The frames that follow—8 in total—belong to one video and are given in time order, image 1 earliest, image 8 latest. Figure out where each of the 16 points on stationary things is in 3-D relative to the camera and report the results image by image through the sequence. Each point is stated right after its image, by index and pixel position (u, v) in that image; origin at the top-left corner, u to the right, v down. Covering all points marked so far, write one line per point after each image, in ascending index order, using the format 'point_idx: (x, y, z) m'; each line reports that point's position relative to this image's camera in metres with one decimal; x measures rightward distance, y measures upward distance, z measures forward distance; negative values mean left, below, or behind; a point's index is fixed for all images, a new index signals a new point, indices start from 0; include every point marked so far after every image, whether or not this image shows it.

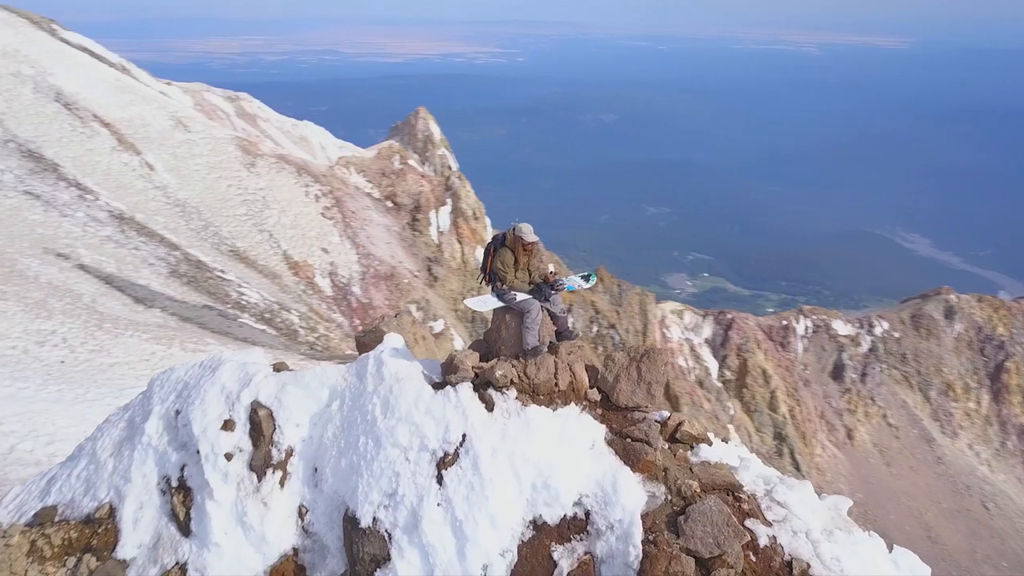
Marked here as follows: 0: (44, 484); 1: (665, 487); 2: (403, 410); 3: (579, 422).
0: (-4.9, -2.0, +8.9) m
1: (+1.1, -1.4, +6.3) m
2: (-0.9, -0.9, +6.6) m
3: (+0.5, -1.0, +6.4) m
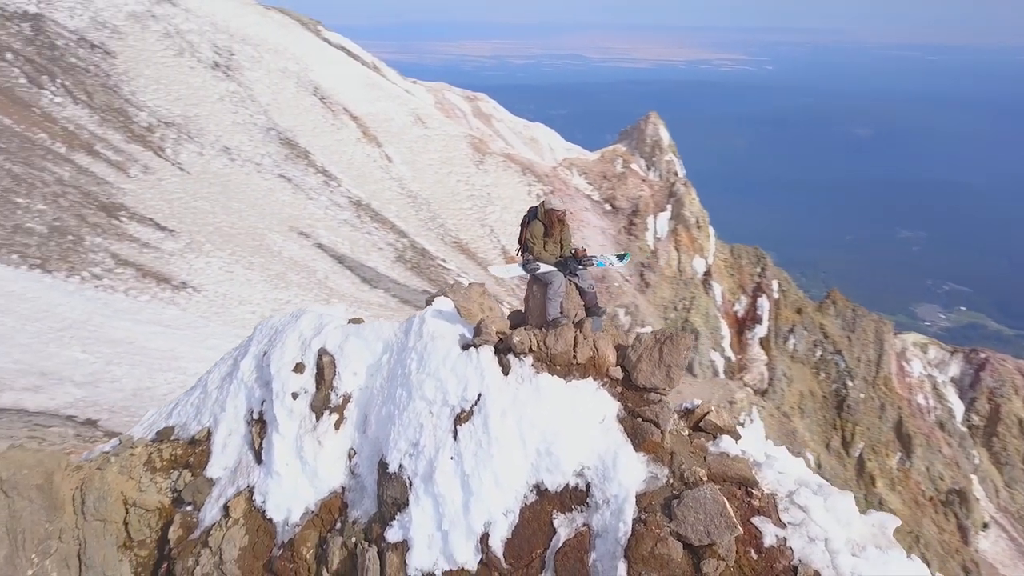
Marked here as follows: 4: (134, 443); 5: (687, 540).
0: (-4.1, -1.4, +10.2) m
1: (+1.1, -1.3, +6.2) m
2: (-0.7, -0.6, +7.0) m
3: (+0.6, -0.8, +6.5) m
4: (-4.3, -1.7, +9.8) m
5: (+1.2, -1.7, +5.9) m
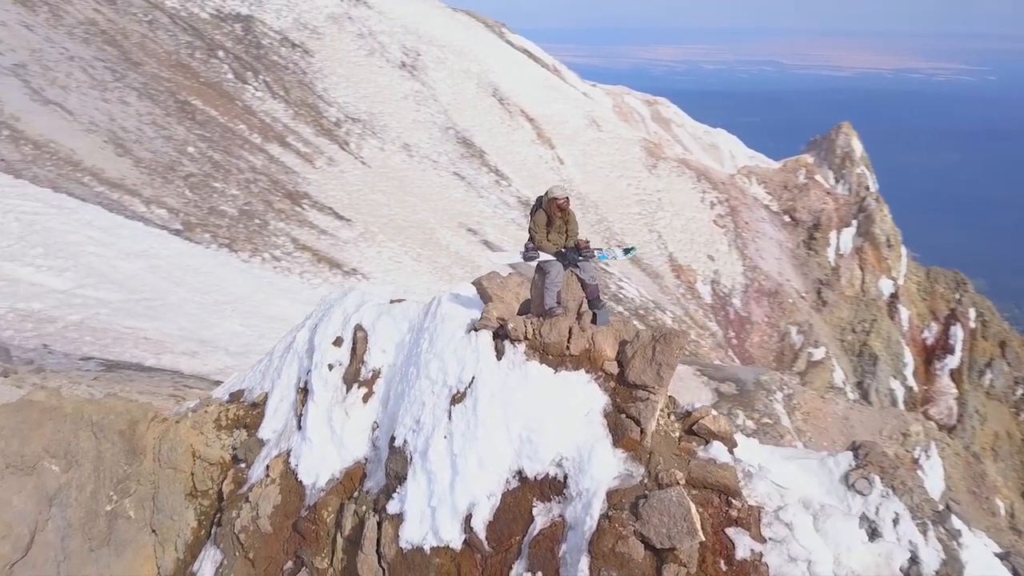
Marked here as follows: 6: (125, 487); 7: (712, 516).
0: (-3.3, -1.1, +11.0) m
1: (+0.9, -1.3, +6.1) m
2: (-0.6, -0.5, +7.2) m
3: (+0.5, -0.7, +6.5) m
4: (-3.7, -1.4, +10.6) m
5: (+0.9, -1.7, +5.7) m
6: (-4.3, -2.2, +9.8) m
7: (+1.4, -1.5, +5.9) m
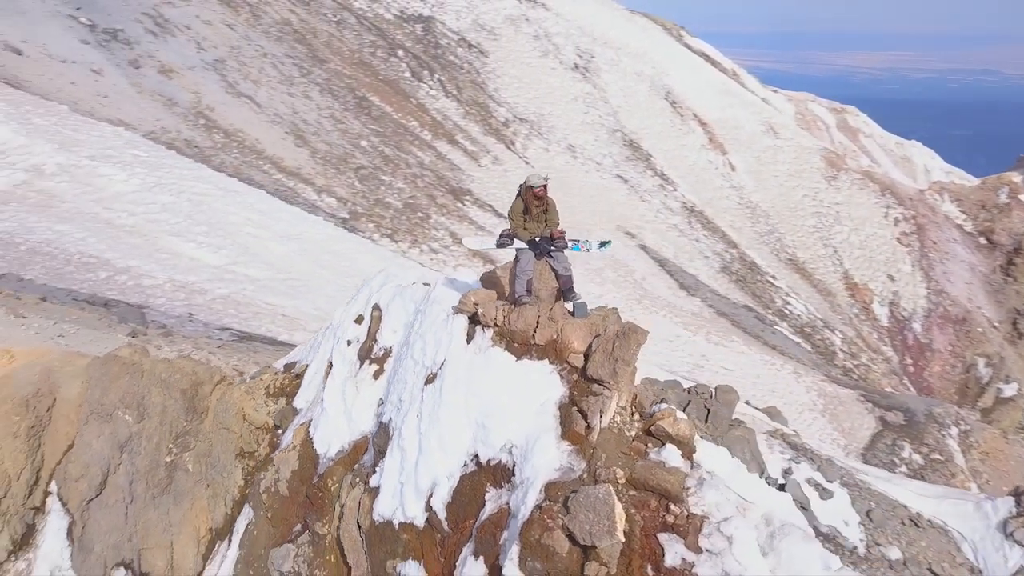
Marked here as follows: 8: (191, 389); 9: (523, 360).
0: (-2.7, -0.8, +11.6) m
1: (+0.5, -1.2, +6.0) m
2: (-0.7, -0.3, +7.4) m
3: (+0.2, -0.7, +6.4) m
4: (-3.1, -1.1, +11.3) m
5: (+0.4, -1.6, +5.6) m
6: (-4.0, -1.9, +10.6) m
7: (+0.9, -1.5, +5.7) m
8: (-3.9, -1.2, +10.7) m
9: (+0.1, -0.5, +6.6) m
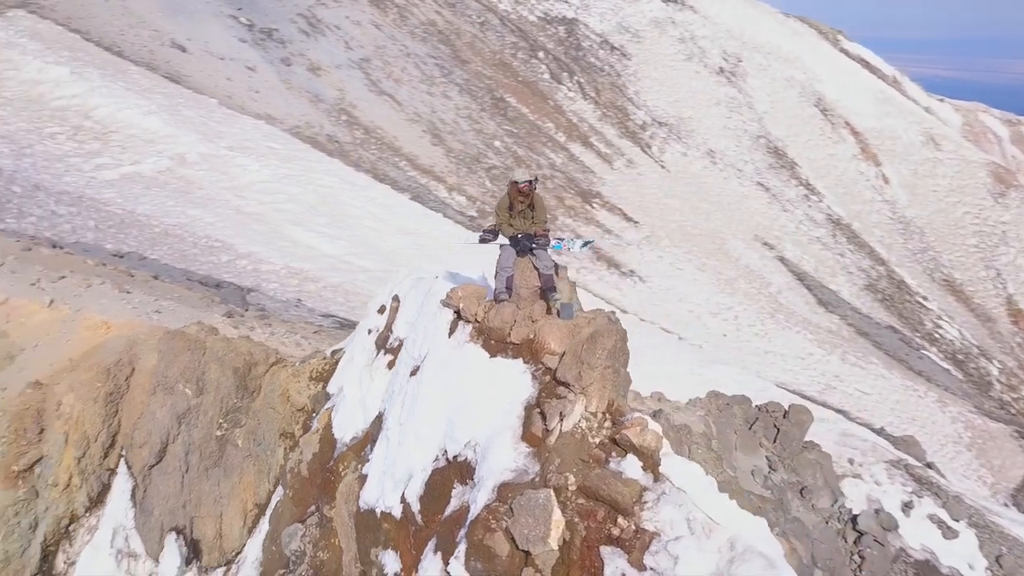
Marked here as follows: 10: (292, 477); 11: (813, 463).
0: (-2.0, -0.7, +11.9) m
1: (+0.2, -1.2, +5.8) m
2: (-0.8, -0.3, +7.4) m
3: (0.0, -0.6, +6.3) m
4: (-2.5, -0.9, +11.7) m
5: (0.0, -1.6, +5.5) m
6: (-3.5, -1.6, +11.1) m
7: (+0.5, -1.5, +5.5) m
8: (-3.4, -1.0, +11.2) m
9: (-0.1, -0.5, +6.5) m
10: (-2.3, -2.0, +9.2) m
11: (+4.5, -2.6, +13.0) m
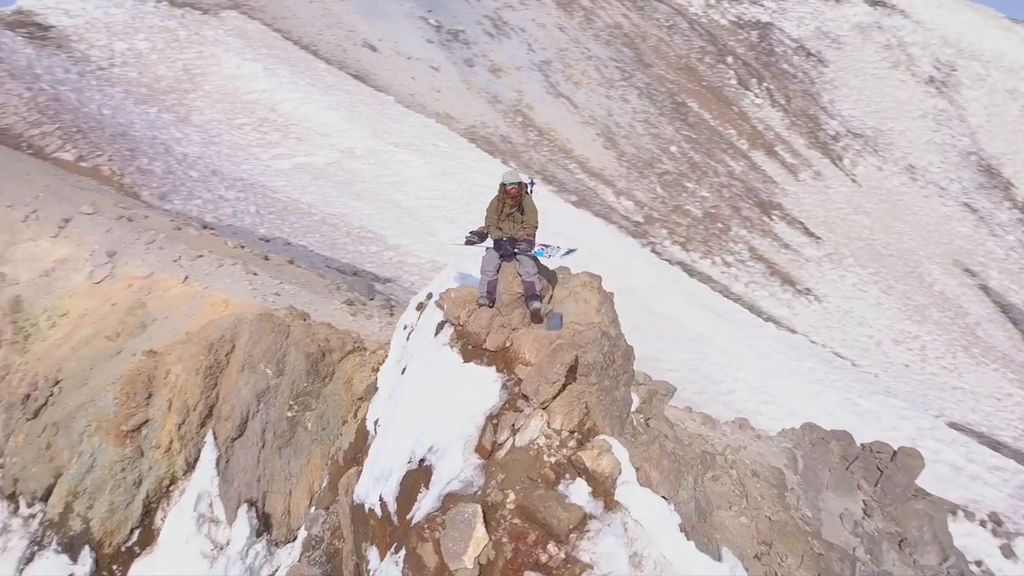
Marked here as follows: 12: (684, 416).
0: (-1.0, -0.6, +12.0) m
1: (-0.2, -1.2, +5.6) m
2: (-0.7, -0.3, +7.3) m
3: (-0.2, -0.7, +6.1) m
4: (-1.6, -0.8, +11.8) m
5: (-0.5, -1.6, +5.3) m
6: (-2.7, -1.5, +11.6) m
7: (+0.1, -1.6, +5.2) m
8: (-2.6, -0.8, +11.6) m
9: (-0.3, -0.5, +6.3) m
10: (-2.0, -1.9, +9.4) m
11: (+5.5, -3.0, +11.7) m
12: (+2.2, -1.7, +10.8) m
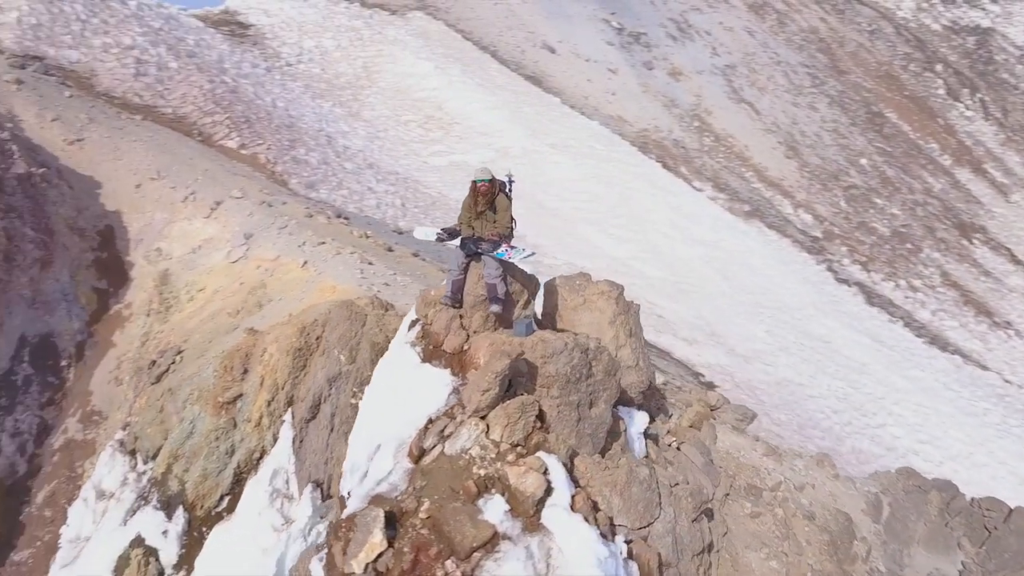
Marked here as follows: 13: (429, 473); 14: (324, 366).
0: (-0.1, -0.6, +11.8) m
1: (-0.6, -1.2, +5.4) m
2: (-0.7, -0.2, +7.2) m
3: (-0.5, -0.7, +5.9) m
4: (-0.7, -0.8, +11.8) m
5: (-1.0, -1.6, +5.1) m
6: (-1.9, -1.4, +11.8) m
7: (-0.5, -1.6, +5.0) m
8: (-1.7, -0.7, +11.8) m
9: (-0.6, -0.5, +6.1) m
10: (-1.7, -1.8, +9.5) m
11: (+6.0, -3.5, +10.2) m
12: (+2.8, -1.9, +9.9) m
13: (-0.5, -1.1, +5.3) m
14: (-2.7, -1.2, +12.3) m
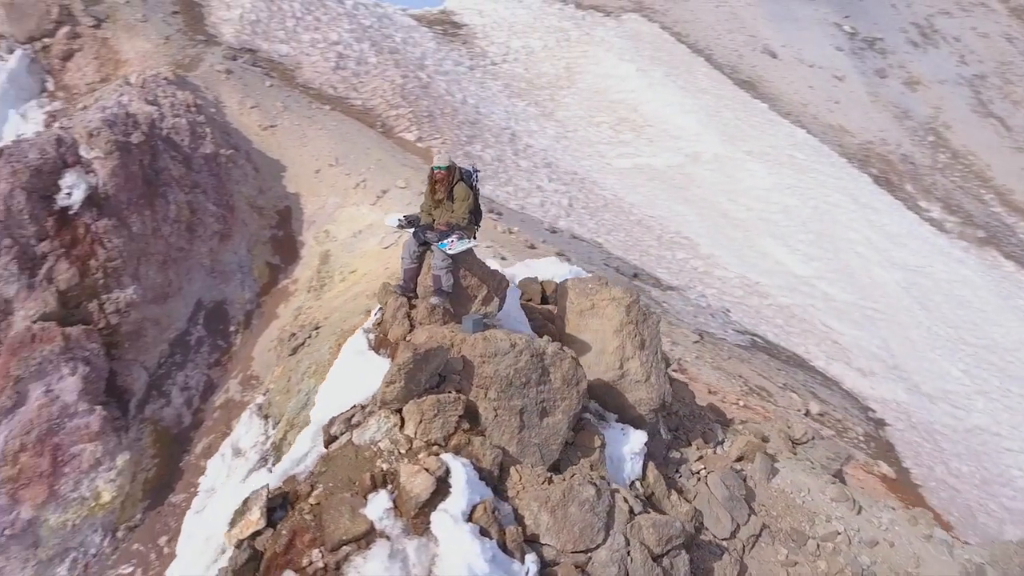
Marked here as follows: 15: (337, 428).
0: (+1.0, -0.7, +11.4) m
1: (-1.2, -1.1, +5.3) m
2: (-0.8, -0.2, +7.0) m
3: (-0.9, -0.6, +5.8) m
4: (+0.4, -0.8, +11.5) m
5: (-1.6, -1.4, +5.2) m
6: (-0.8, -1.2, +11.8) m
7: (-1.2, -1.5, +4.9) m
8: (-0.6, -0.6, +11.7) m
9: (-0.9, -0.4, +5.9) m
10: (-1.2, -1.6, +9.5) m
11: (+6.2, -4.0, +8.3) m
12: (+3.2, -2.1, +8.9) m
13: (-1.1, -1.0, +5.2) m
14: (-1.5, -1.0, +12.5) m
15: (-1.1, -0.9, +5.4) m
